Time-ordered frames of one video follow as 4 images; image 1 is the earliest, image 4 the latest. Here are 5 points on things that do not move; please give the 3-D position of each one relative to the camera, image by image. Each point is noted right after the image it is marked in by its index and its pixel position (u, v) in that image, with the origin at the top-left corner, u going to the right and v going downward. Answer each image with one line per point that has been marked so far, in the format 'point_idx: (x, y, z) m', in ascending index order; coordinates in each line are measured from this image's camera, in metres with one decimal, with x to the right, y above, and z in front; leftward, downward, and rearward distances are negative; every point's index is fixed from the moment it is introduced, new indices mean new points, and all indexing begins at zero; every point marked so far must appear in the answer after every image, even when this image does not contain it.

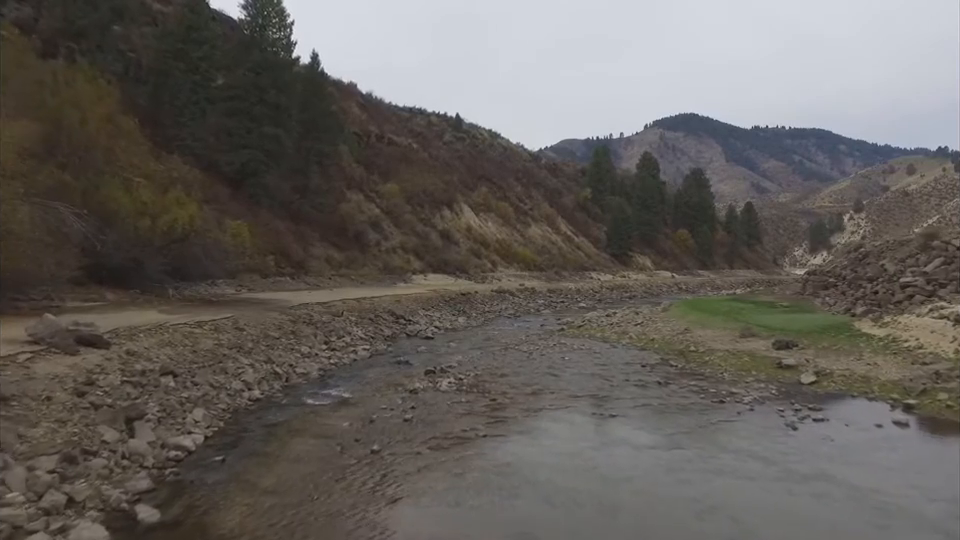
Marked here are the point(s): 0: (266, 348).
0: (-4.6, -1.7, +15.9) m
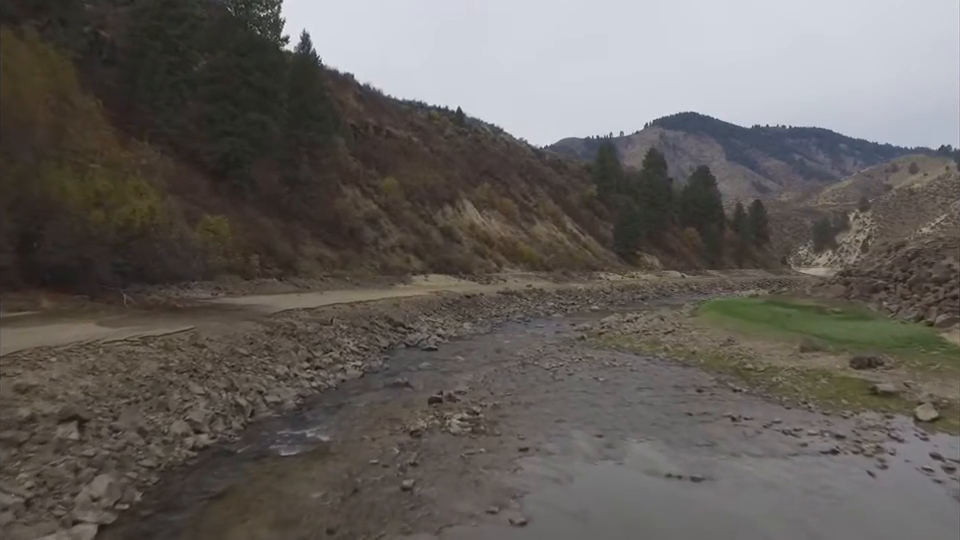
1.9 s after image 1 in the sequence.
0: (-4.2, -1.7, +12.7) m
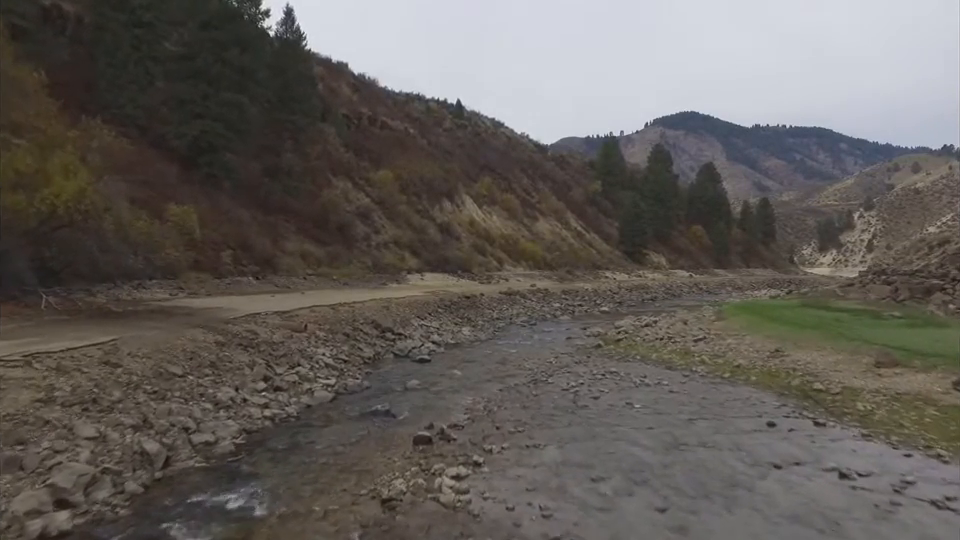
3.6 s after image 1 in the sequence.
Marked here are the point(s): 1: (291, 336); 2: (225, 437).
0: (-4.2, -1.6, +9.5) m
1: (-4.0, -1.4, +16.0) m
2: (-3.2, -2.1, +9.6) m
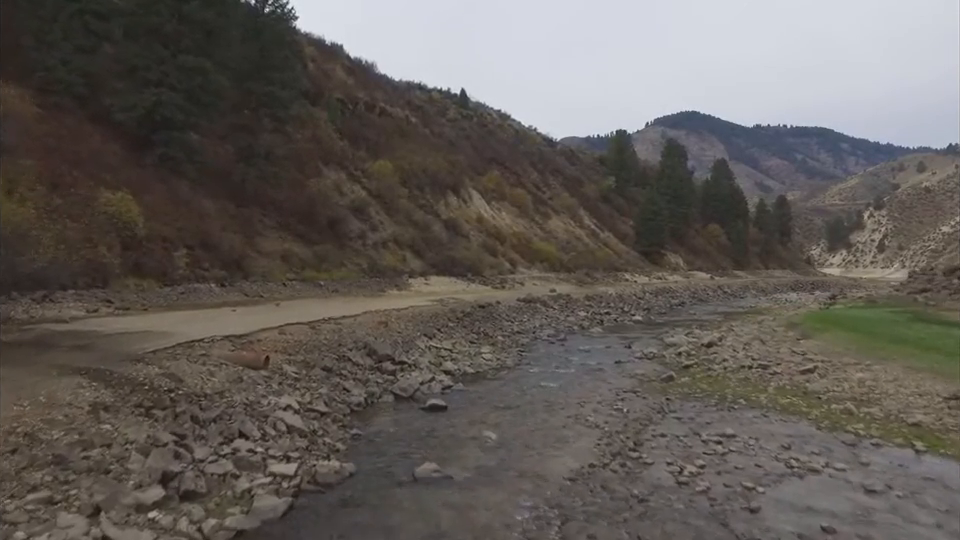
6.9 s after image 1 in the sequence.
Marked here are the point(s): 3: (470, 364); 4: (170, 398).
0: (-3.6, -1.8, +4.0) m
1: (-3.4, -1.5, +10.5) m
2: (-2.6, -2.2, +4.1) m
3: (-0.2, -2.2, +17.6) m
4: (-3.6, -1.5, +8.7) m
